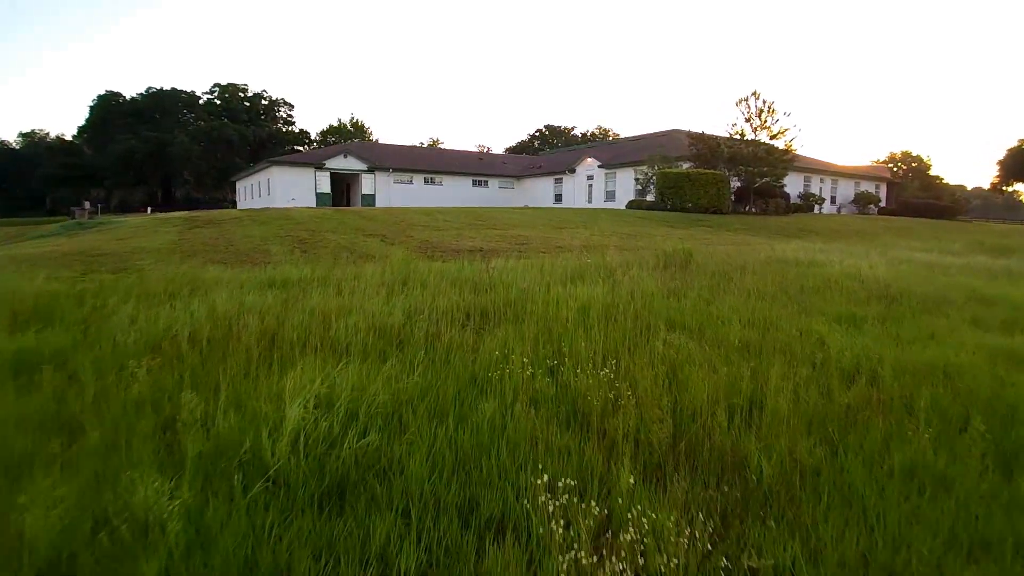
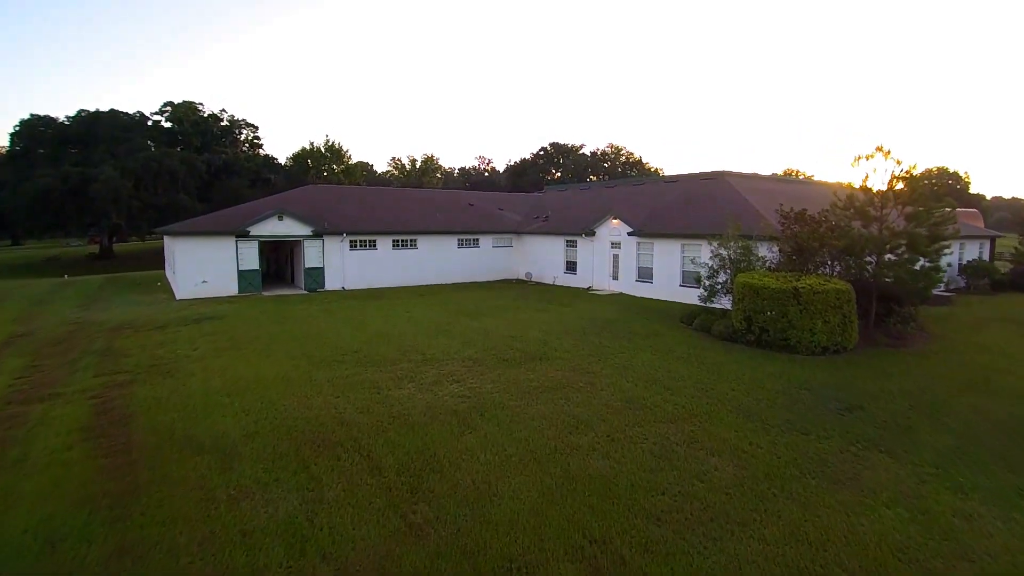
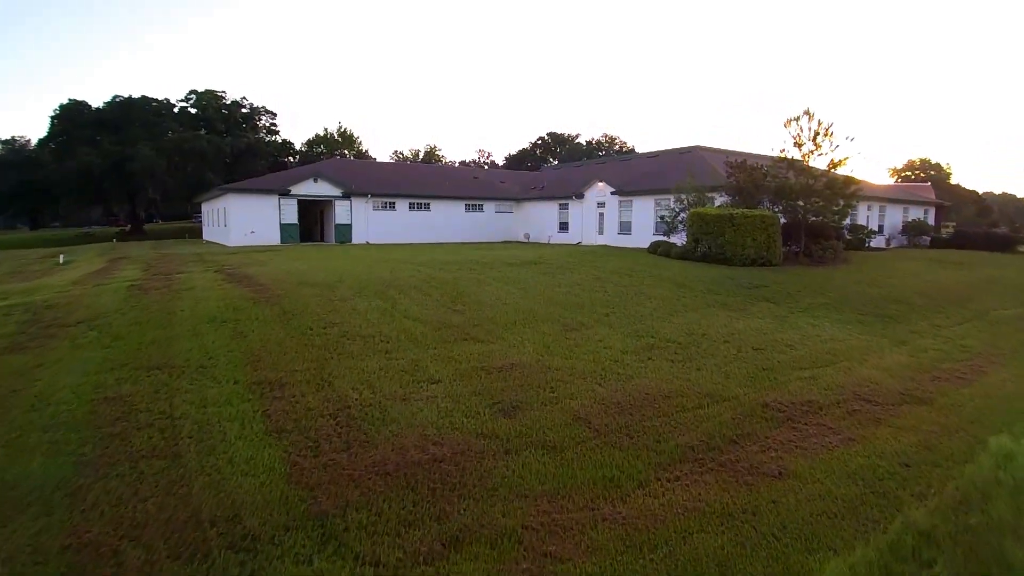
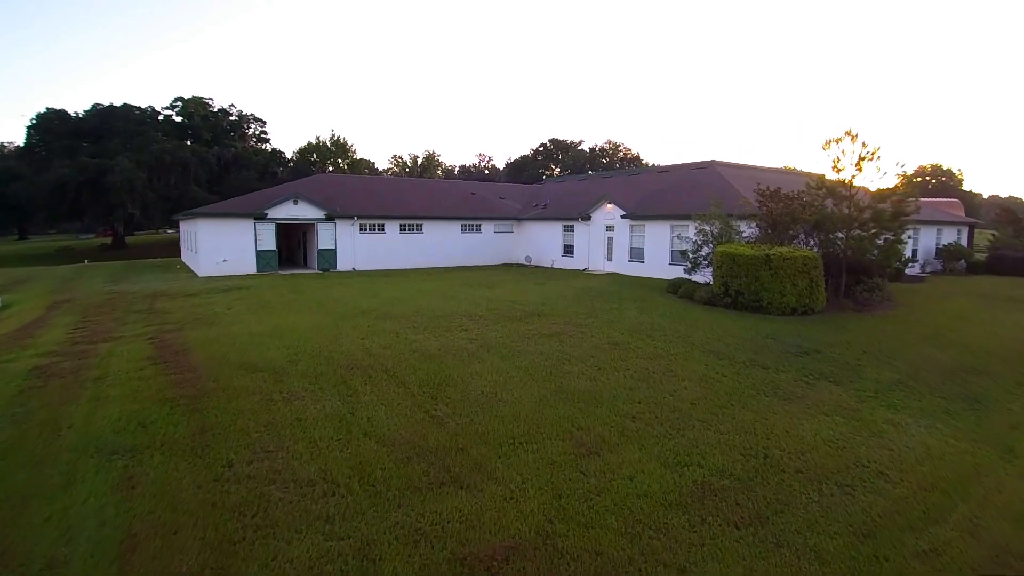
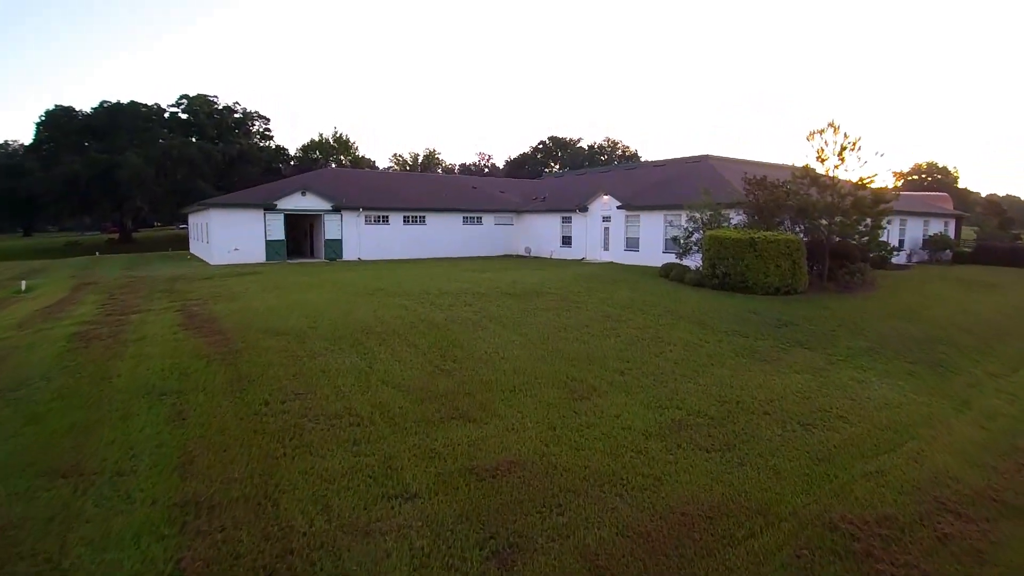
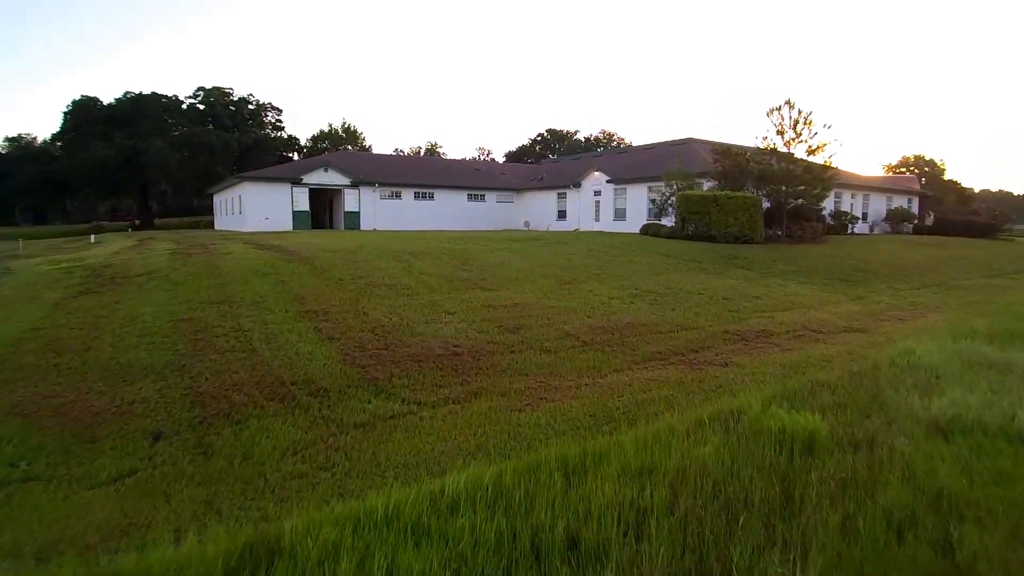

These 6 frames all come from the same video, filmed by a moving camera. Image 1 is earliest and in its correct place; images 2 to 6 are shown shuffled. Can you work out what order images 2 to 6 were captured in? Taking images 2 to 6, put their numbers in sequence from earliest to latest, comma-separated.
6, 3, 5, 4, 2
